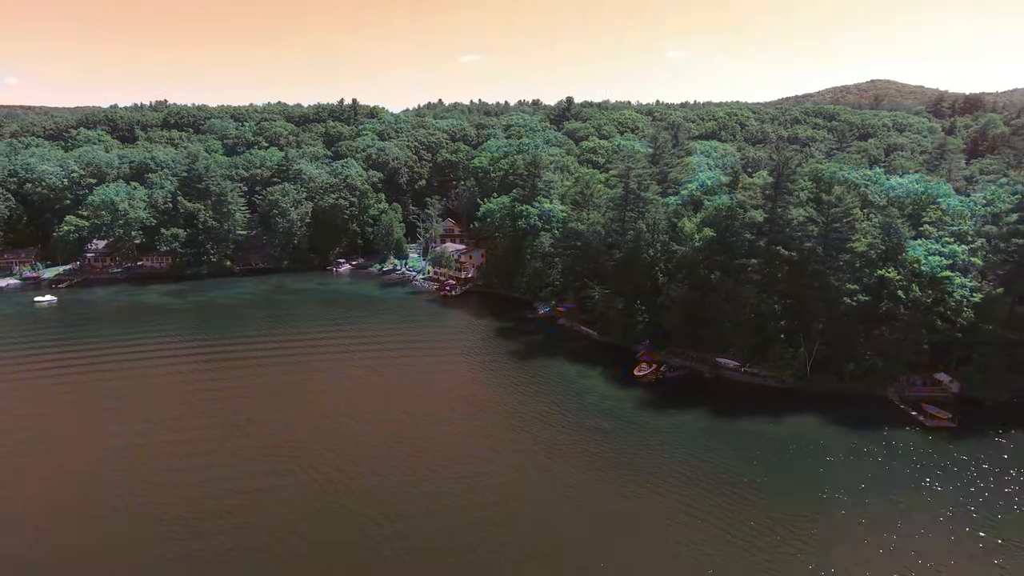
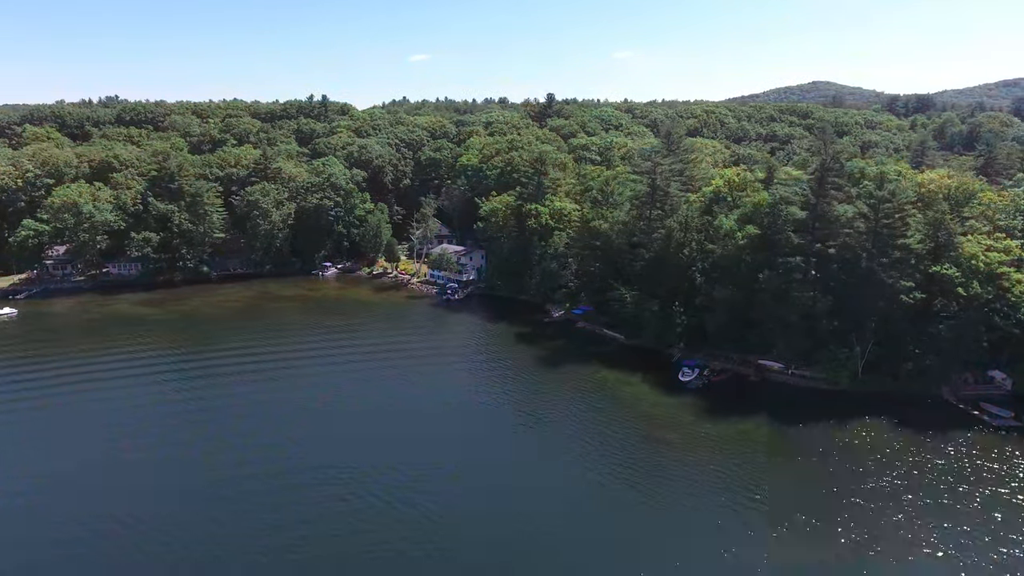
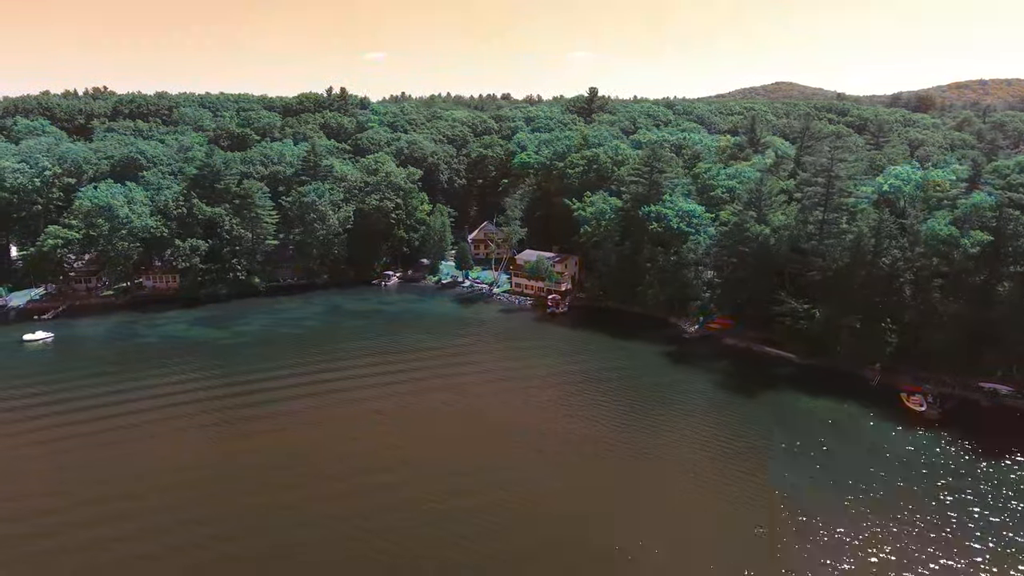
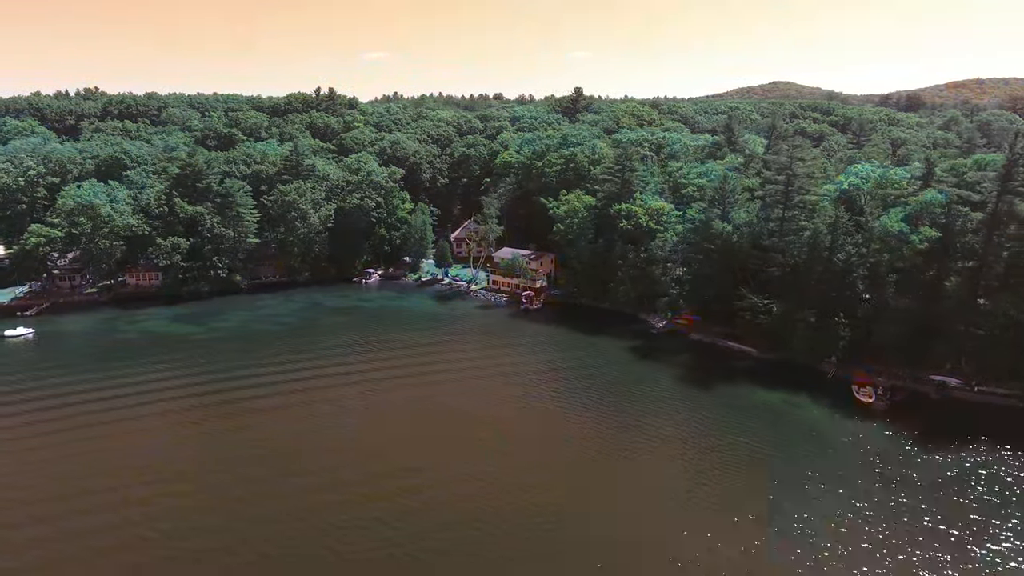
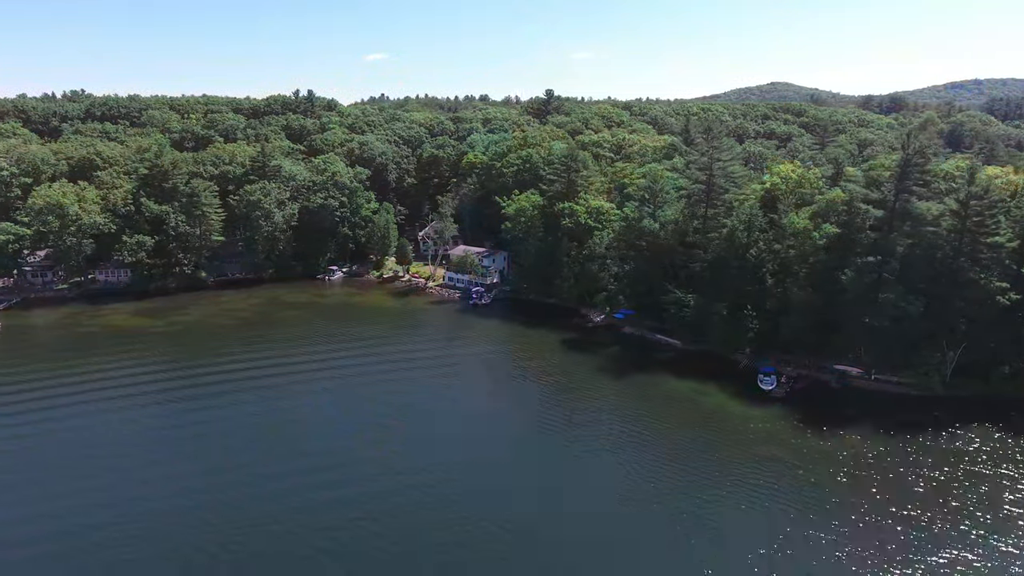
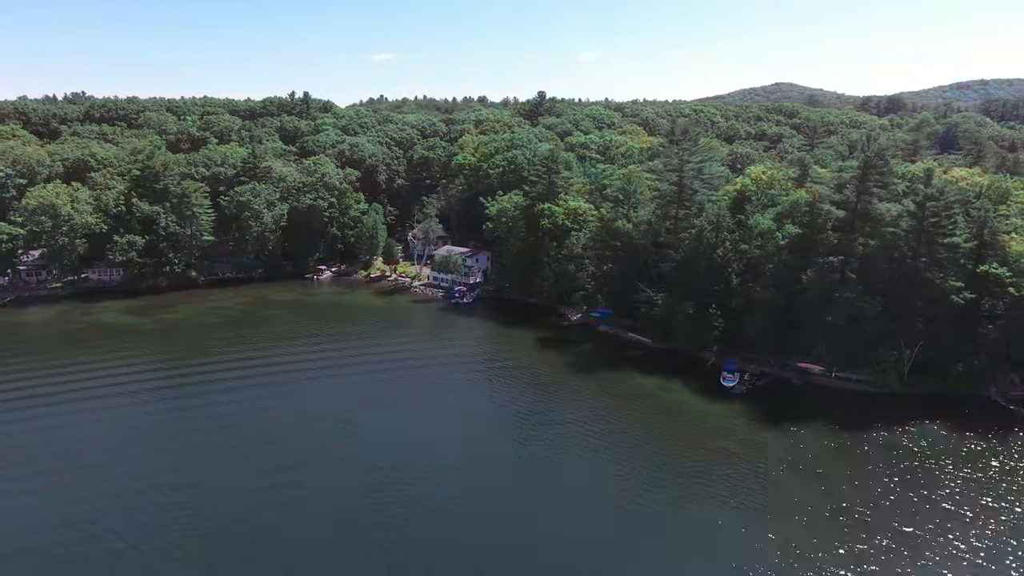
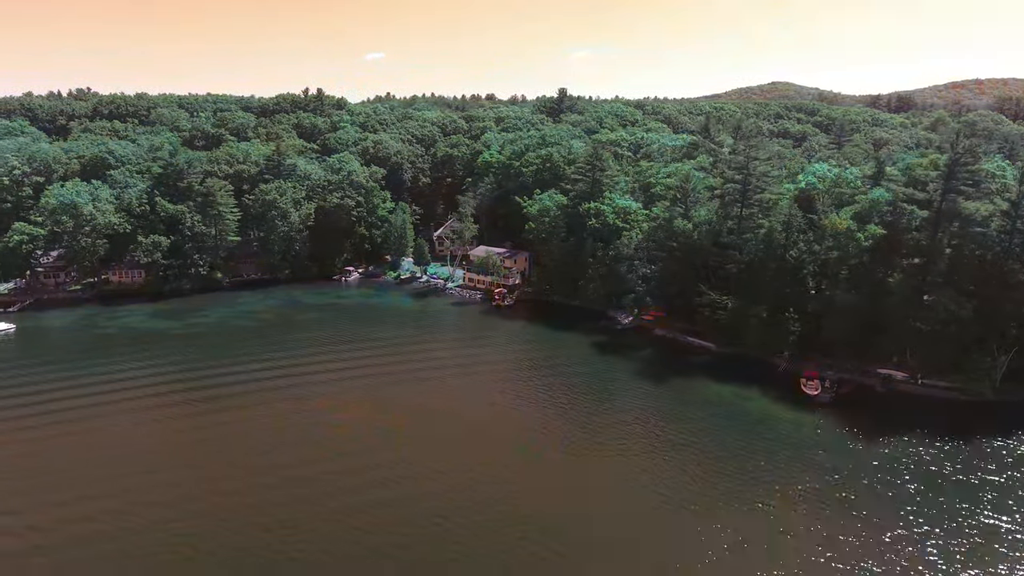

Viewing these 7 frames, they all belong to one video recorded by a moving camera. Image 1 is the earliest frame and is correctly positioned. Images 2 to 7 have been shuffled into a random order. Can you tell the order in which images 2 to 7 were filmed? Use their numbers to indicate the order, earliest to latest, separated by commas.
2, 6, 5, 7, 4, 3
